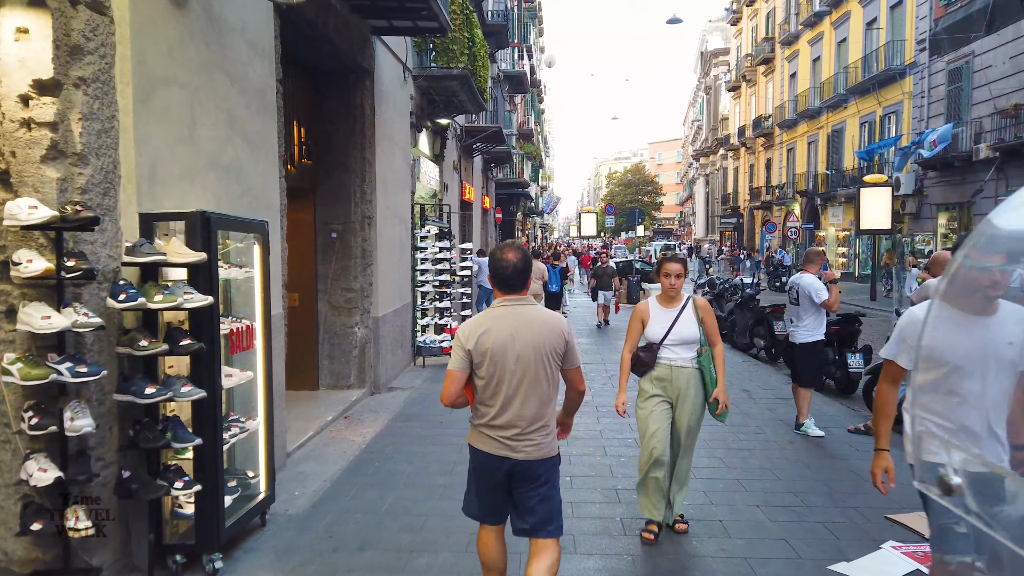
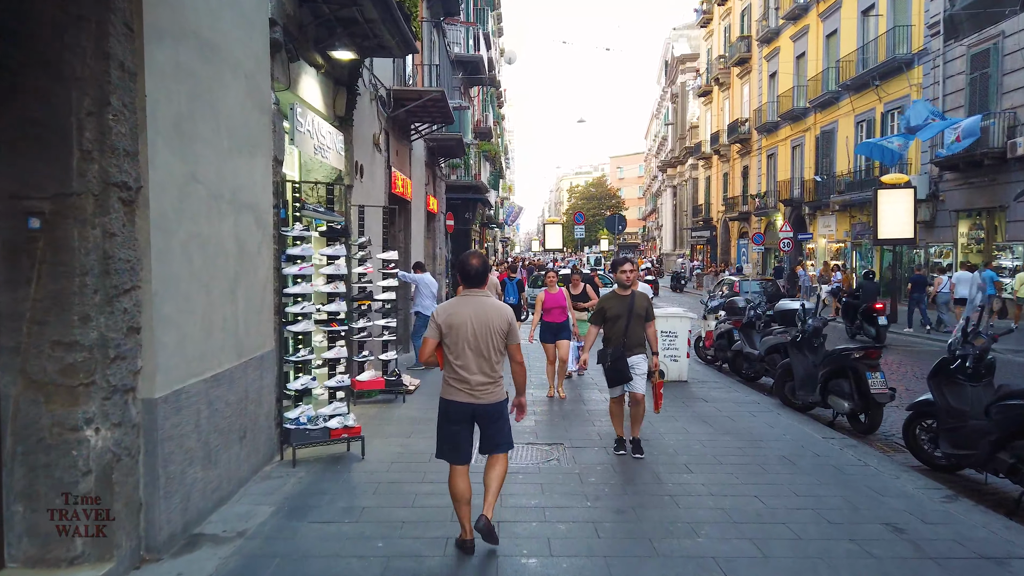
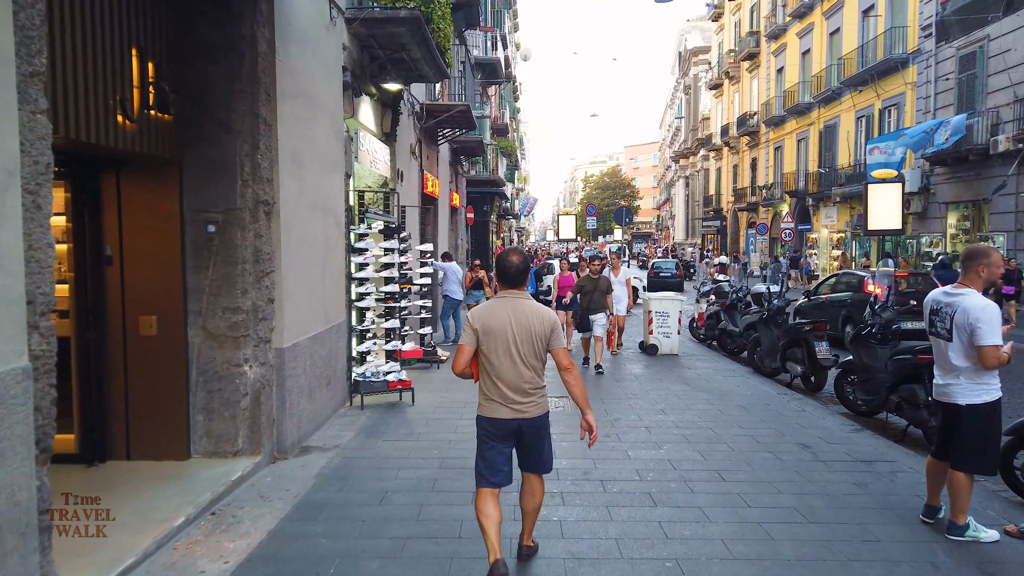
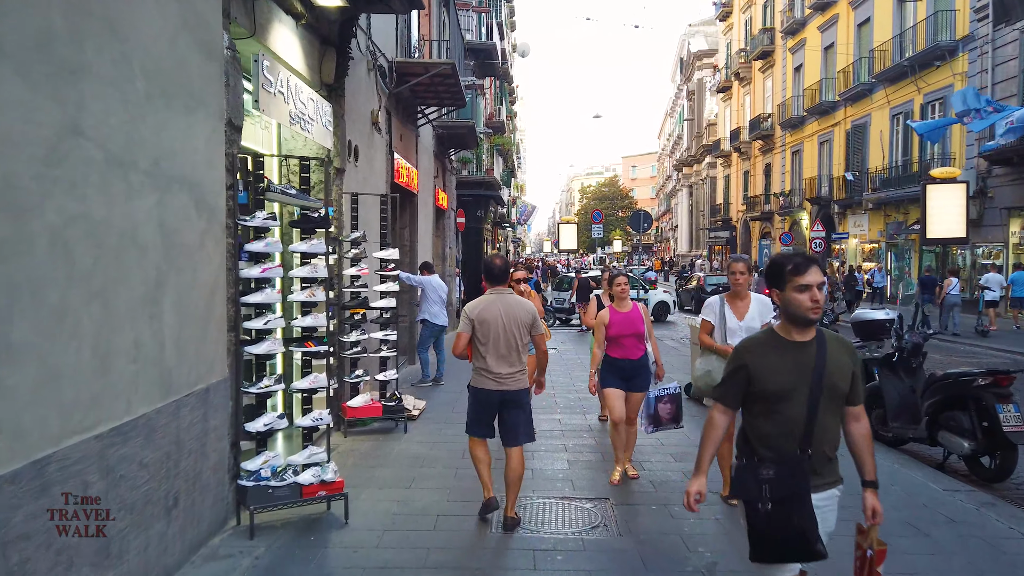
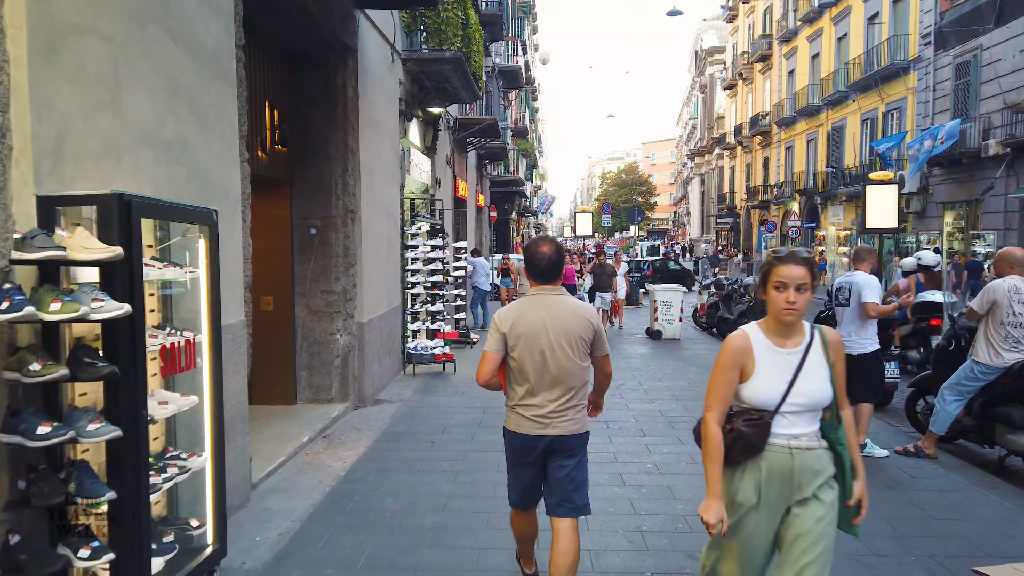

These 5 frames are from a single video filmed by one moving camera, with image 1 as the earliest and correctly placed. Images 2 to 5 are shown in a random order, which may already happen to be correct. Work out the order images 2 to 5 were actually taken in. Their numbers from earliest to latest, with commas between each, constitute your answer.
5, 3, 2, 4
